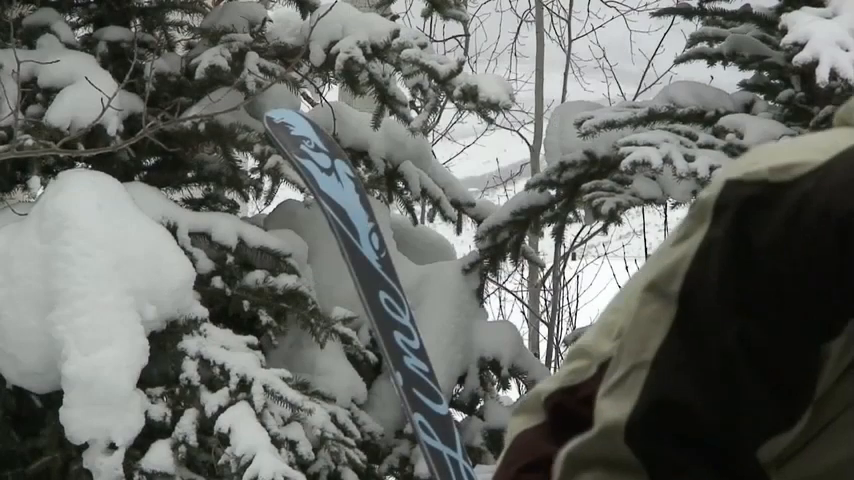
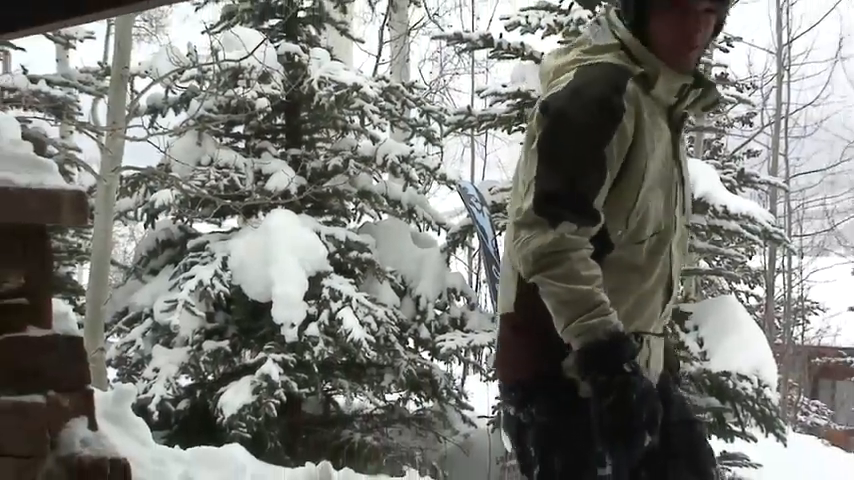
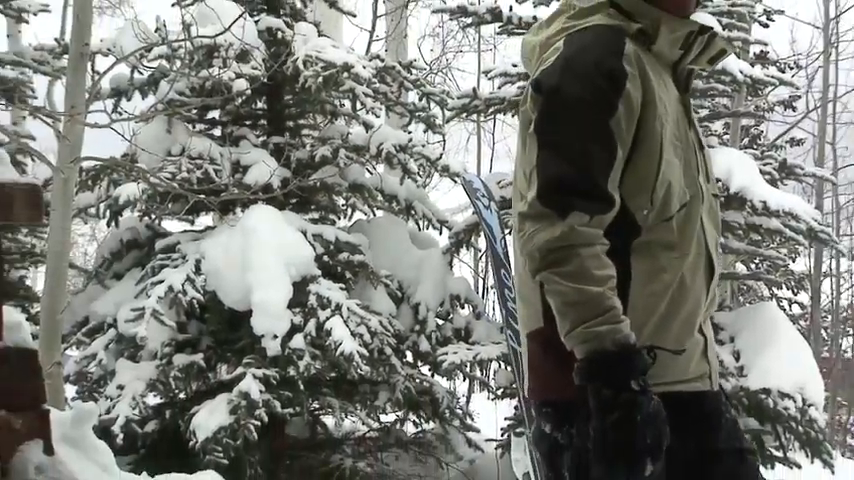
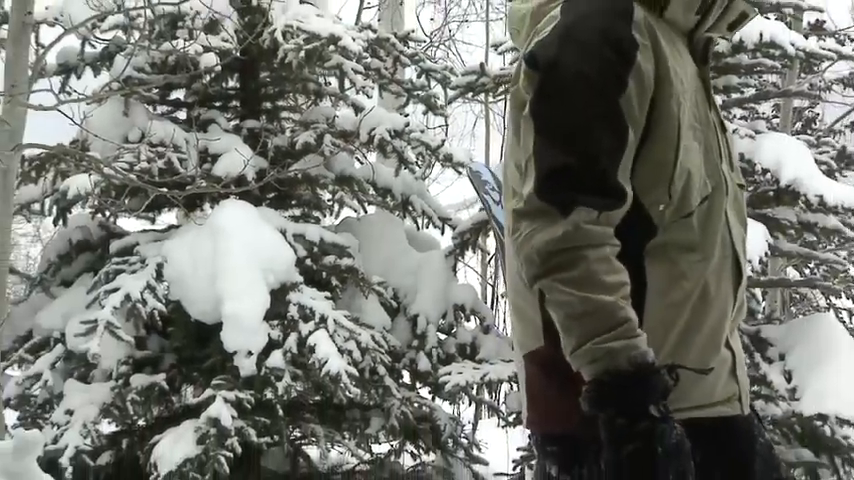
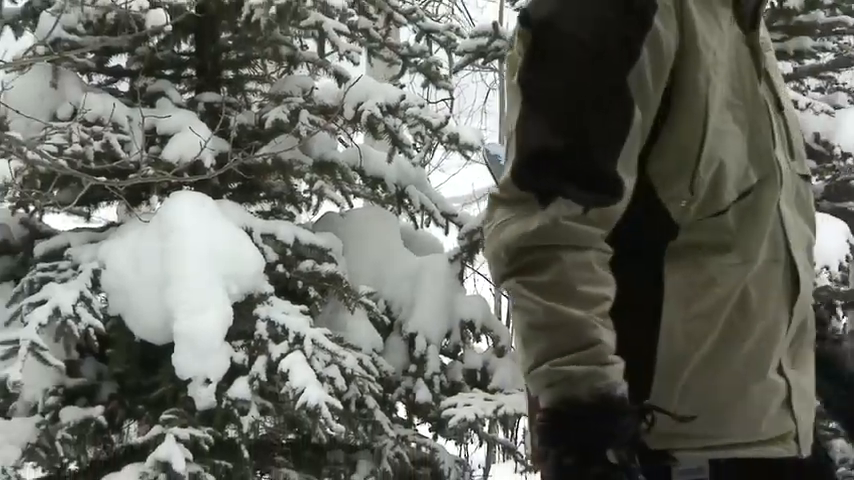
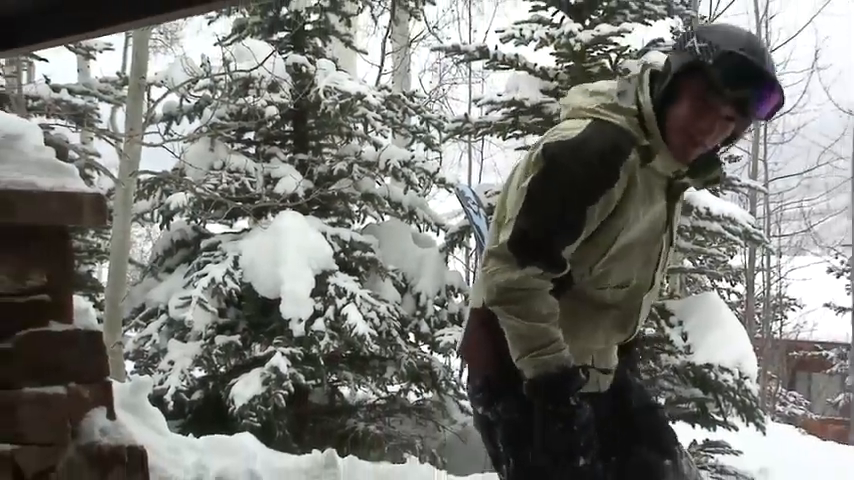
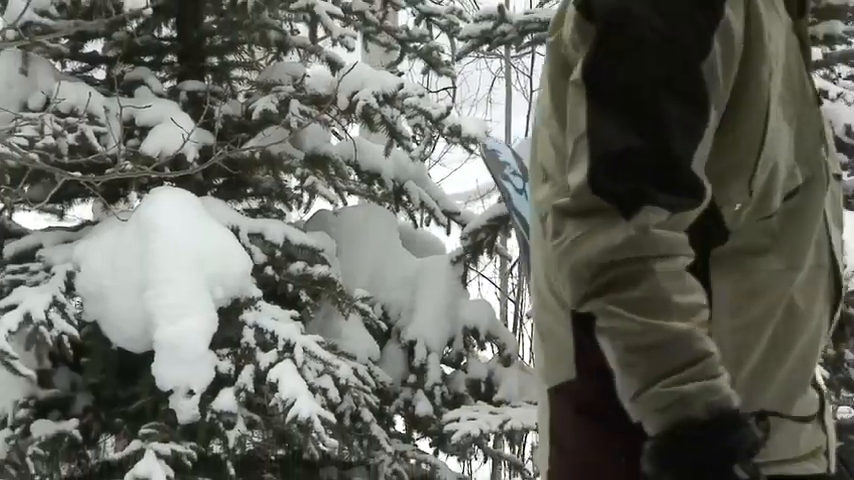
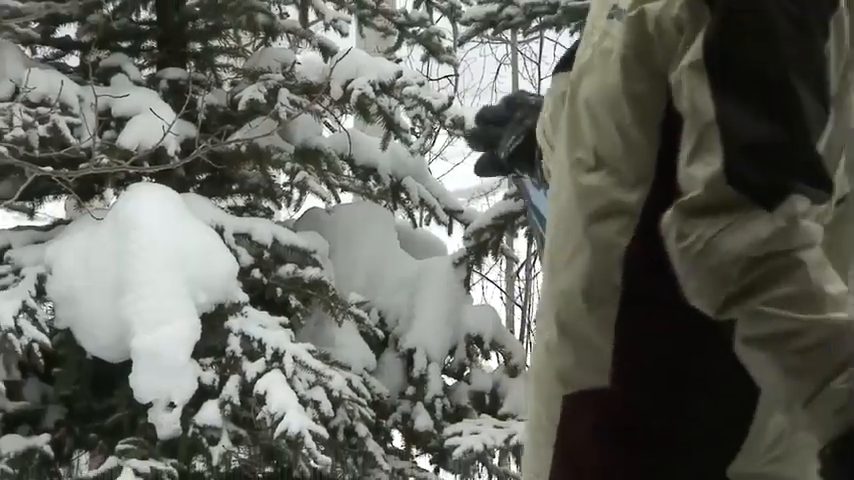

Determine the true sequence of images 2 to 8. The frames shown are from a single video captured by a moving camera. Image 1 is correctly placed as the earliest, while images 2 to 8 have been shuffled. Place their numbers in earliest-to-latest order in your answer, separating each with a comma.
8, 7, 5, 4, 3, 2, 6
